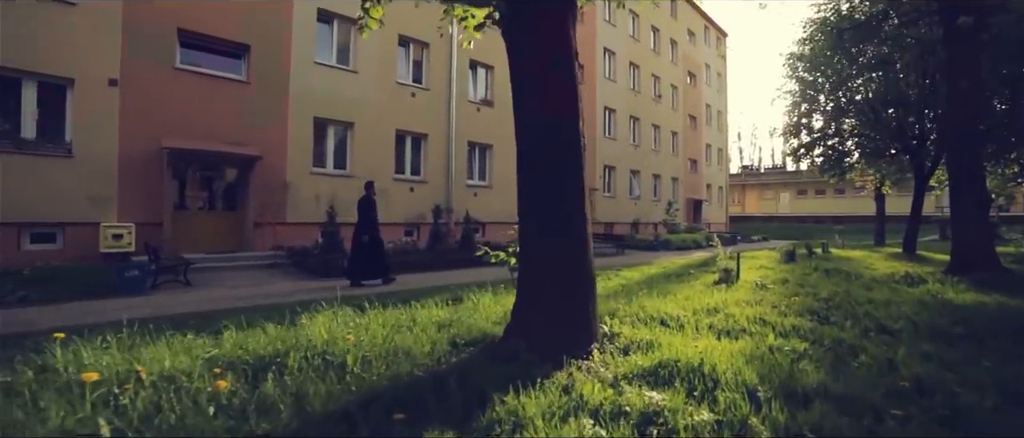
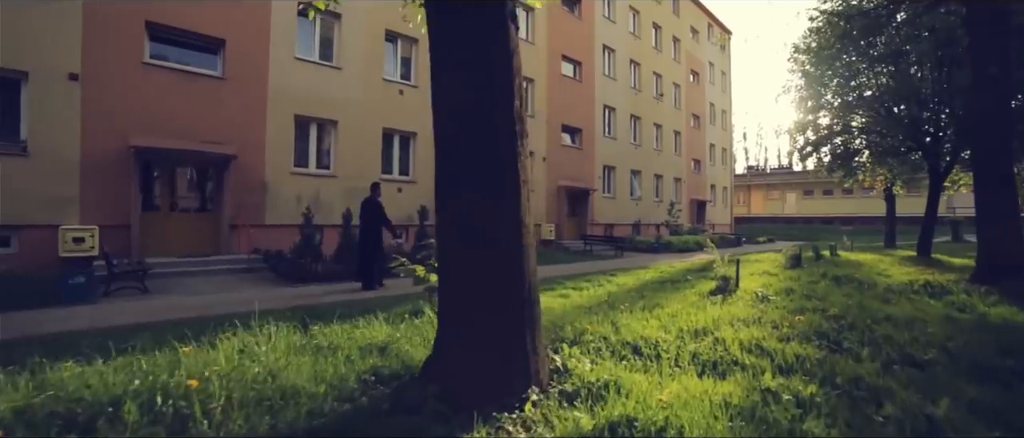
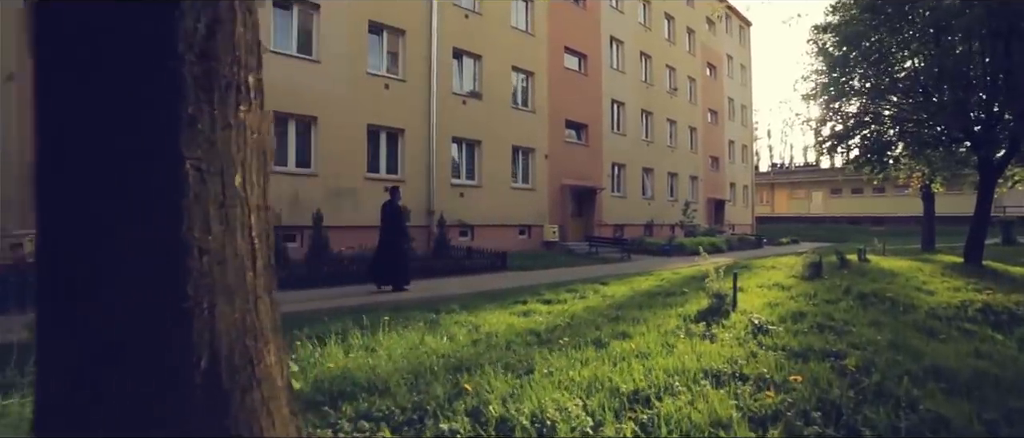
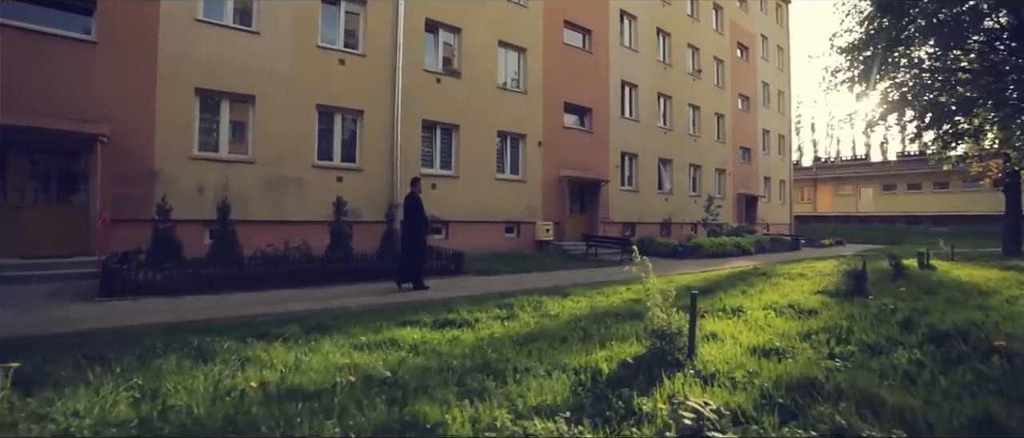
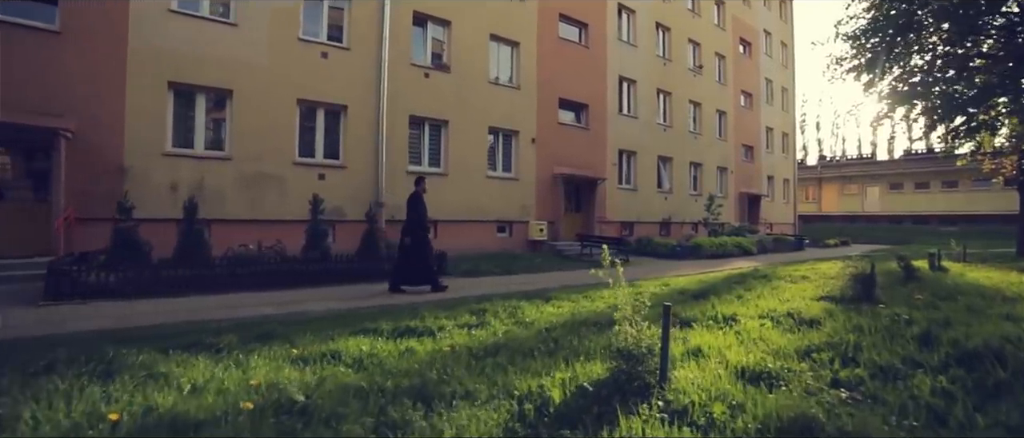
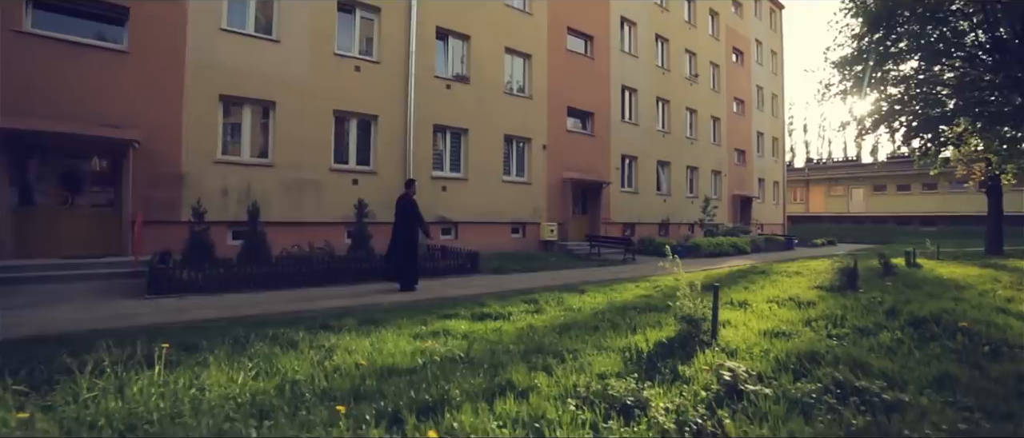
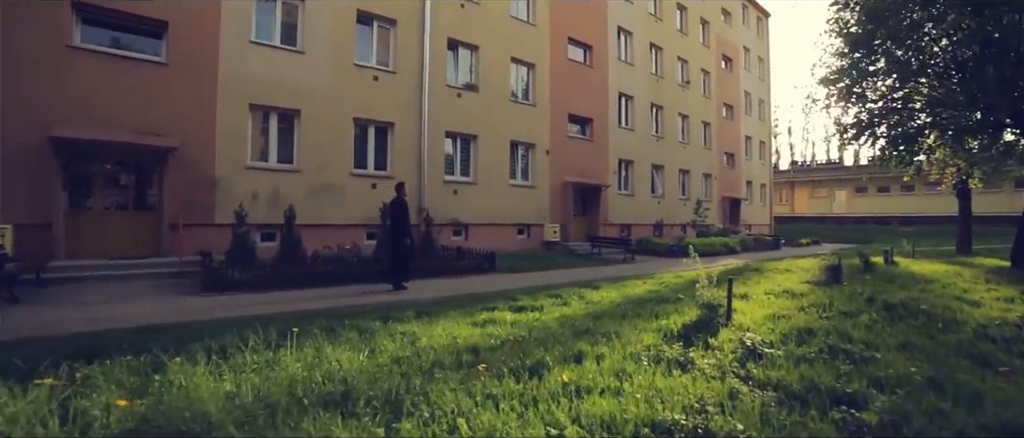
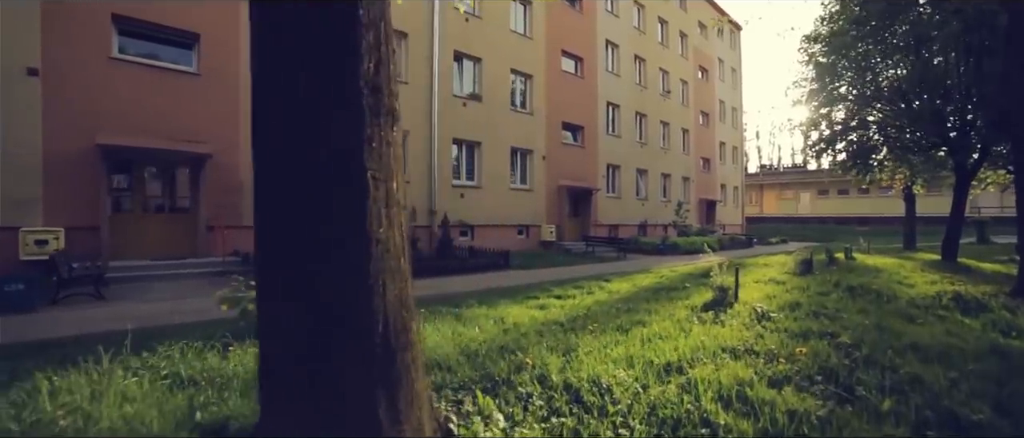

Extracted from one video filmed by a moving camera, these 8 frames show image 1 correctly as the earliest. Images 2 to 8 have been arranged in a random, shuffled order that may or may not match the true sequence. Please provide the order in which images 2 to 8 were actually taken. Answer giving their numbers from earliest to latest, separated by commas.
2, 8, 3, 7, 6, 4, 5
